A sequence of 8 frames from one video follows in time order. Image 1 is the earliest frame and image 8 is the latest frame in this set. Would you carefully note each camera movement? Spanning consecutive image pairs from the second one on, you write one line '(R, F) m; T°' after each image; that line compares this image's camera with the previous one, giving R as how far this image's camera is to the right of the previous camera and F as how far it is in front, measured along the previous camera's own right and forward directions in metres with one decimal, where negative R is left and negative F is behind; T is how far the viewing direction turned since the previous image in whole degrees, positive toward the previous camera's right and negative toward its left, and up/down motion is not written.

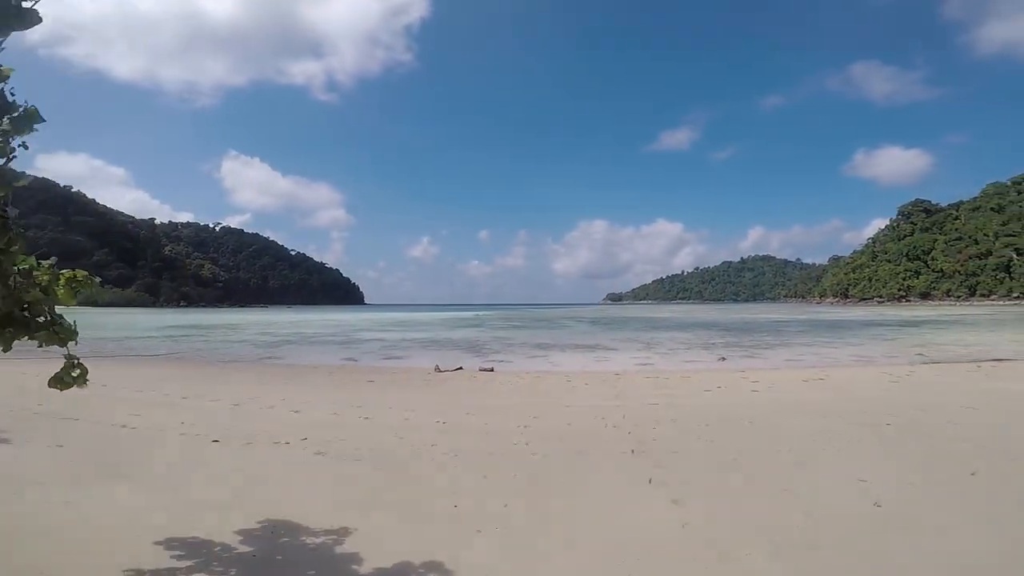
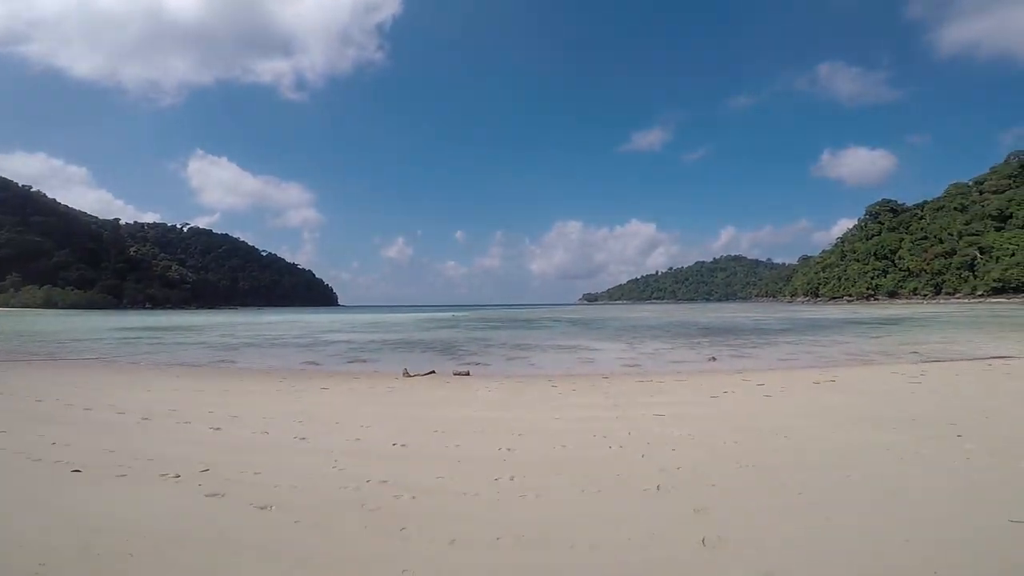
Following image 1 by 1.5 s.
(0.0, +1.5) m; +3°
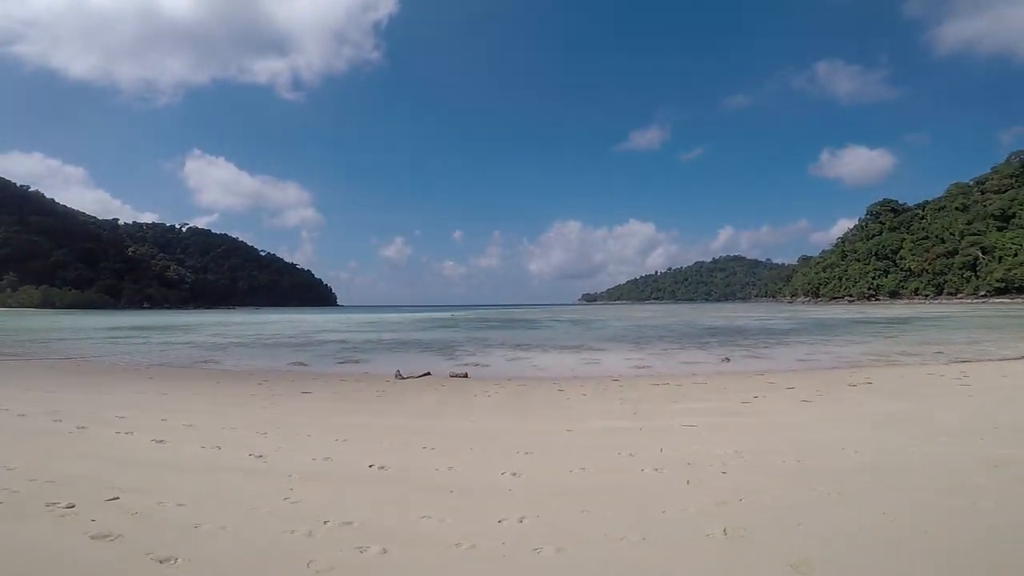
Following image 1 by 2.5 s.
(-0.1, +1.1) m; 0°
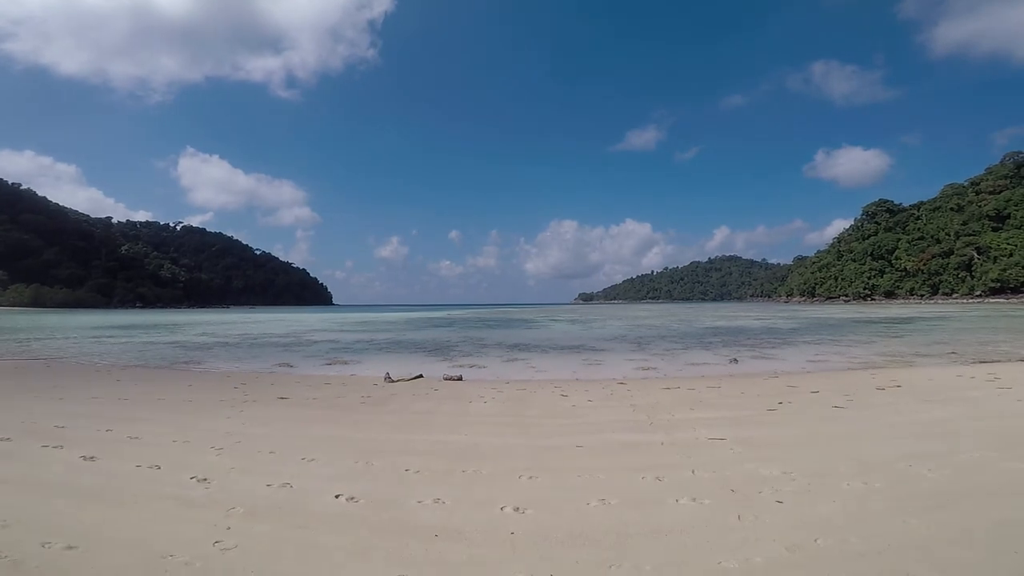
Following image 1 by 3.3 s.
(-0.1, +0.9) m; 0°
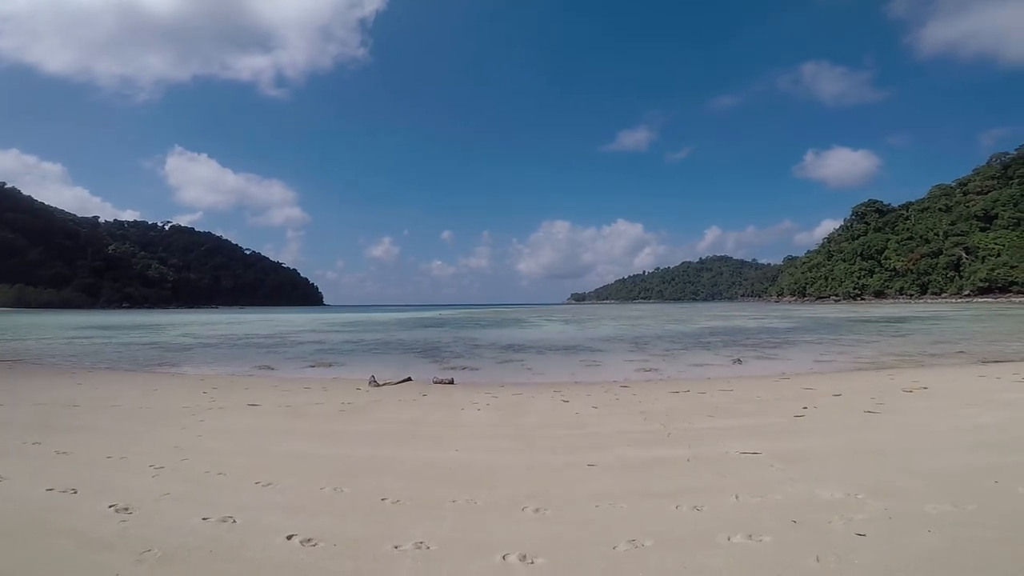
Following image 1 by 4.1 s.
(-0.1, +0.8) m; +1°
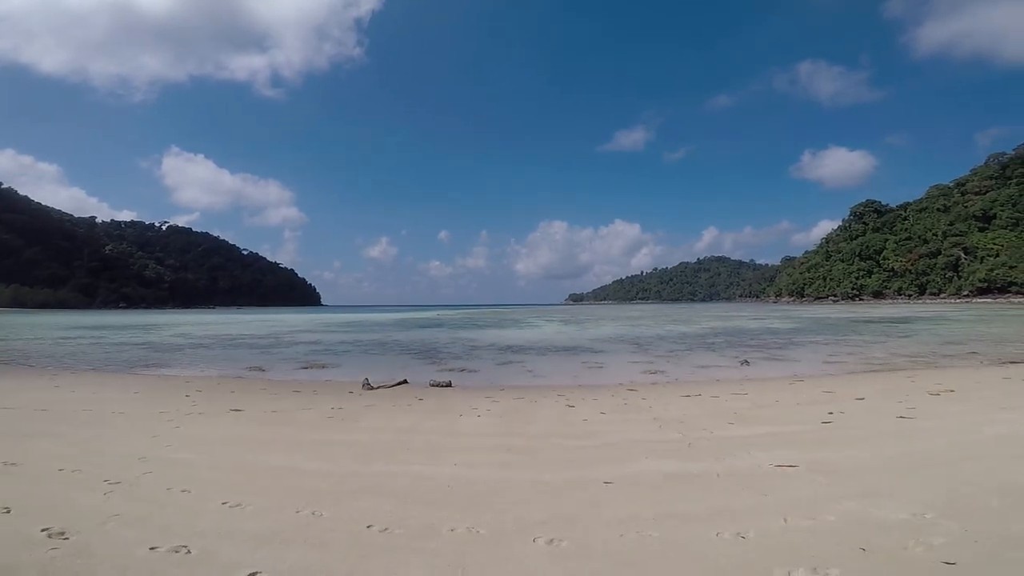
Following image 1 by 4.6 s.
(-0.1, +0.6) m; 0°
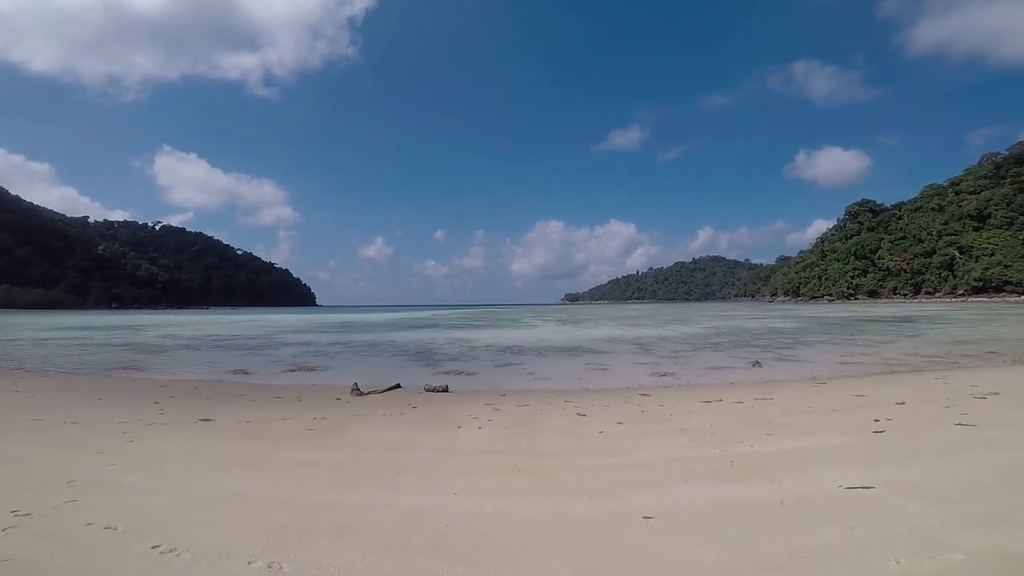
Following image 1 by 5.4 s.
(-0.1, +0.8) m; +1°
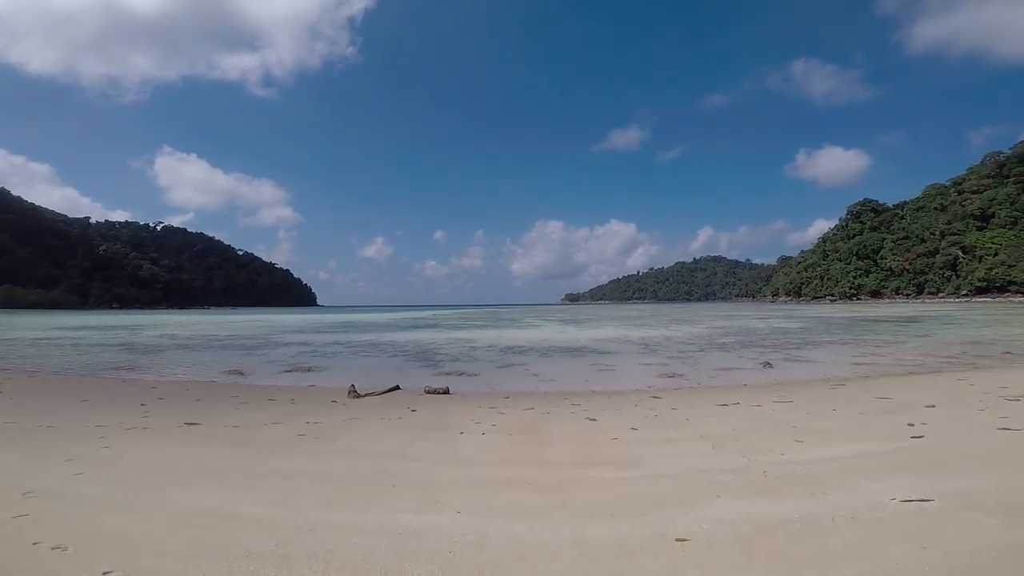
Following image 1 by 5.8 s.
(-0.1, +0.4) m; 0°
